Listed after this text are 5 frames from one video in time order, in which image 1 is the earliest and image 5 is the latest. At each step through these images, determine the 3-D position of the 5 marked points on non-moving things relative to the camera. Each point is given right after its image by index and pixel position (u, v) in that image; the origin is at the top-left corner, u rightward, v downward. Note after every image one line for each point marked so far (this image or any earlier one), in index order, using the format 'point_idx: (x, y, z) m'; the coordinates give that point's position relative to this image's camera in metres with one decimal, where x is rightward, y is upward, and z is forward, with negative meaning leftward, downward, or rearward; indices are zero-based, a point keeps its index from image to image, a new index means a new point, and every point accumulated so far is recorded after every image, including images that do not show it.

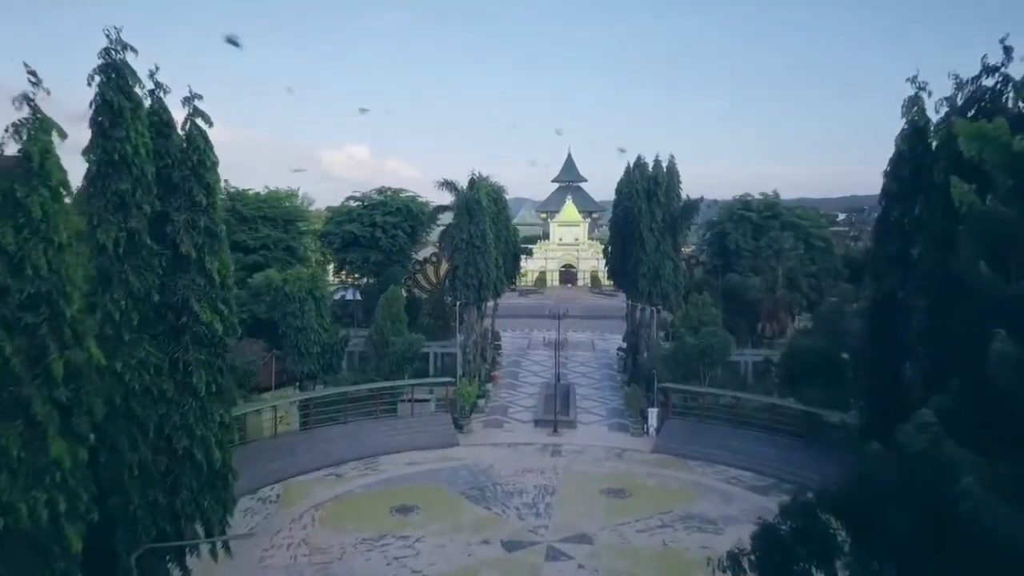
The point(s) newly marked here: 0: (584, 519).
0: (+1.7, -5.4, +19.9) m
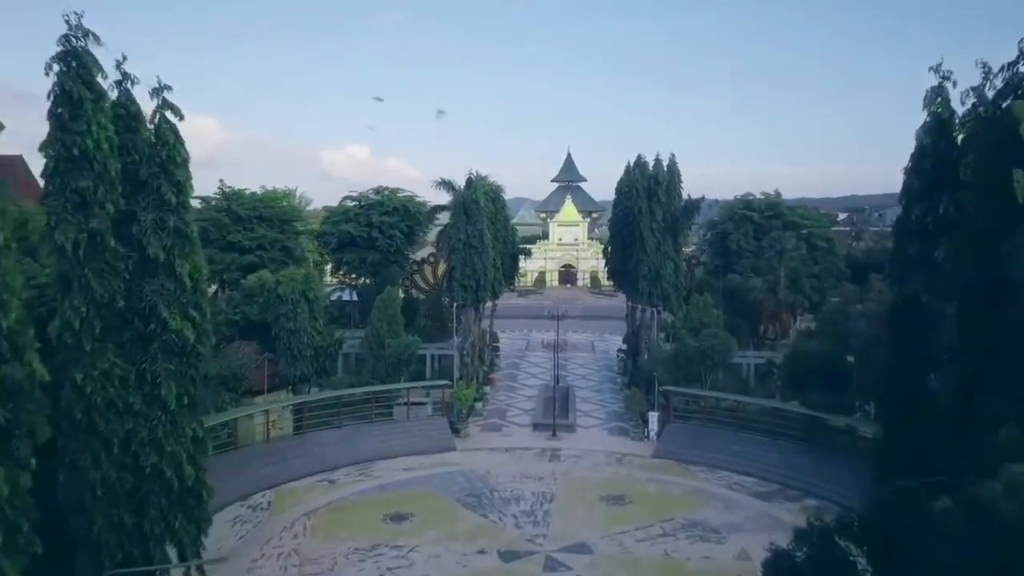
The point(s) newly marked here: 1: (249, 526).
0: (+1.6, -5.4, +19.3) m
1: (-6.0, -5.5, +19.5) m
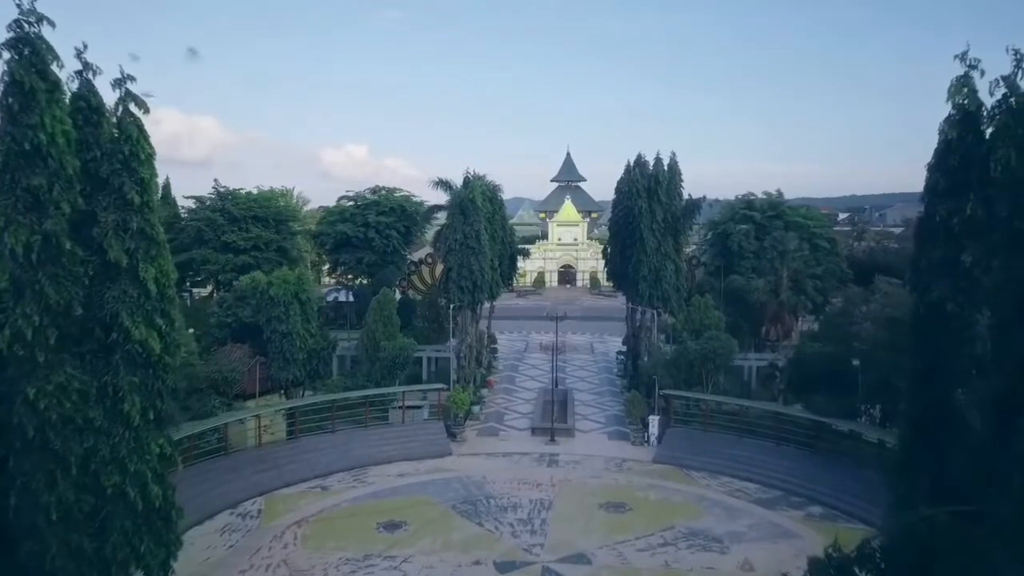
0: (+1.5, -5.5, +18.8) m
1: (-6.1, -5.5, +19.0) m
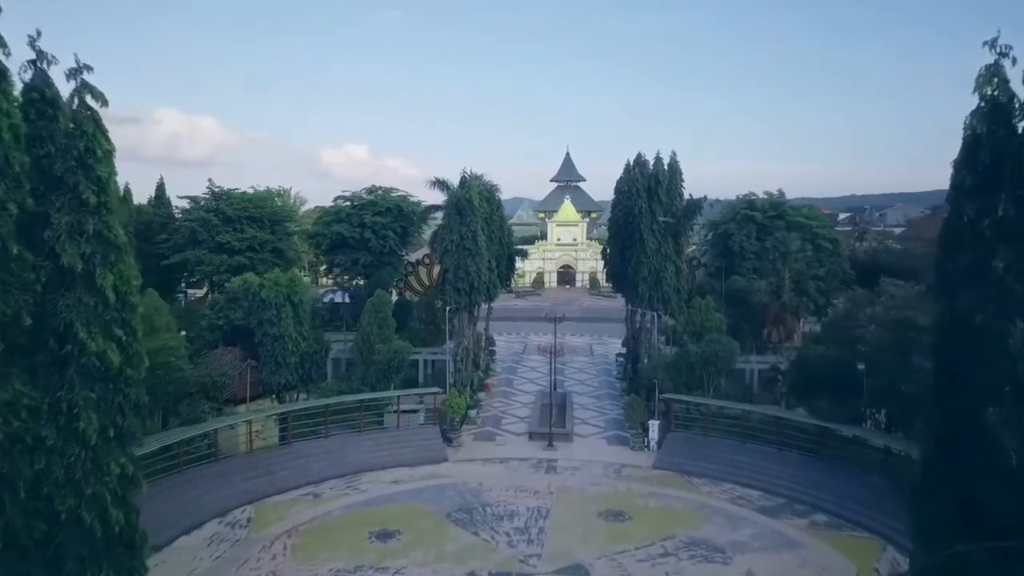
0: (+1.4, -5.5, +18.3) m
1: (-6.2, -5.6, +18.4) m
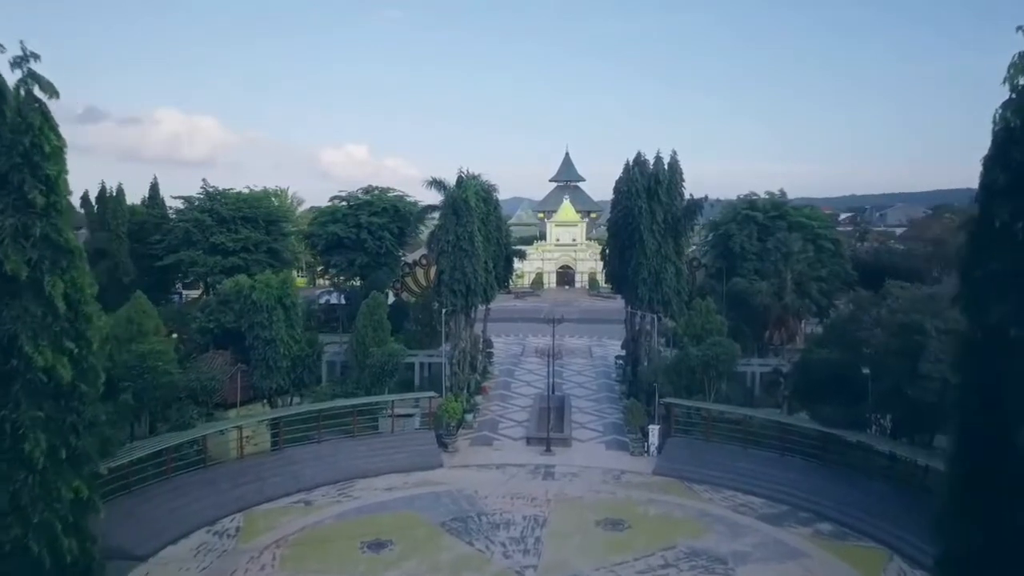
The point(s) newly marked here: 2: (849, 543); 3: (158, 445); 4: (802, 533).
0: (+1.4, -5.6, +17.7) m
1: (-6.3, -5.6, +17.9) m
2: (+7.6, -5.7, +19.1) m
3: (-8.0, -3.6, +19.3) m
4: (+6.6, -5.6, +19.3) m
